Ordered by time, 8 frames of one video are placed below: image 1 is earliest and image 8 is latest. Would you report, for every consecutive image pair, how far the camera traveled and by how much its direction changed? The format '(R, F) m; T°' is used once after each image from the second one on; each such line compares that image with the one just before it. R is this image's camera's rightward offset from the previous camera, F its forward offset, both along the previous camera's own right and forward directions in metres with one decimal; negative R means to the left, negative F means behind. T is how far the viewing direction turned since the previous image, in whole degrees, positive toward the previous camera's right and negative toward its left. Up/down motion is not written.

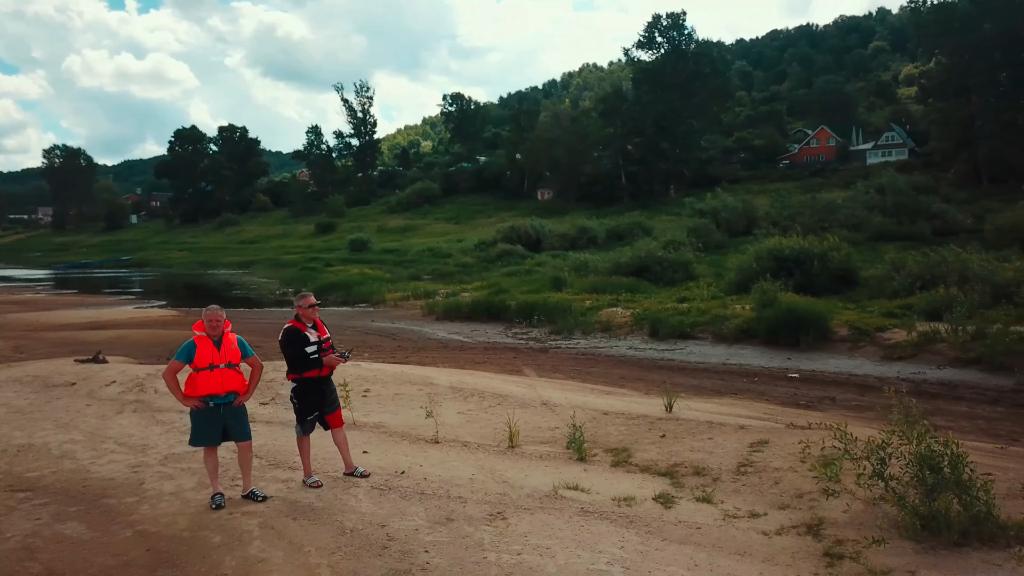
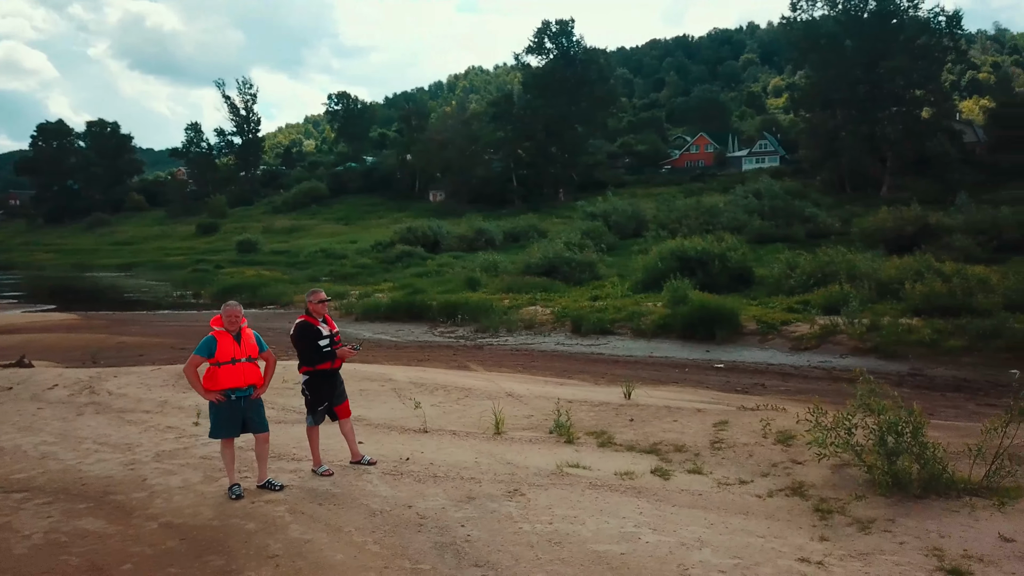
(-1.0, -0.4) m; +8°
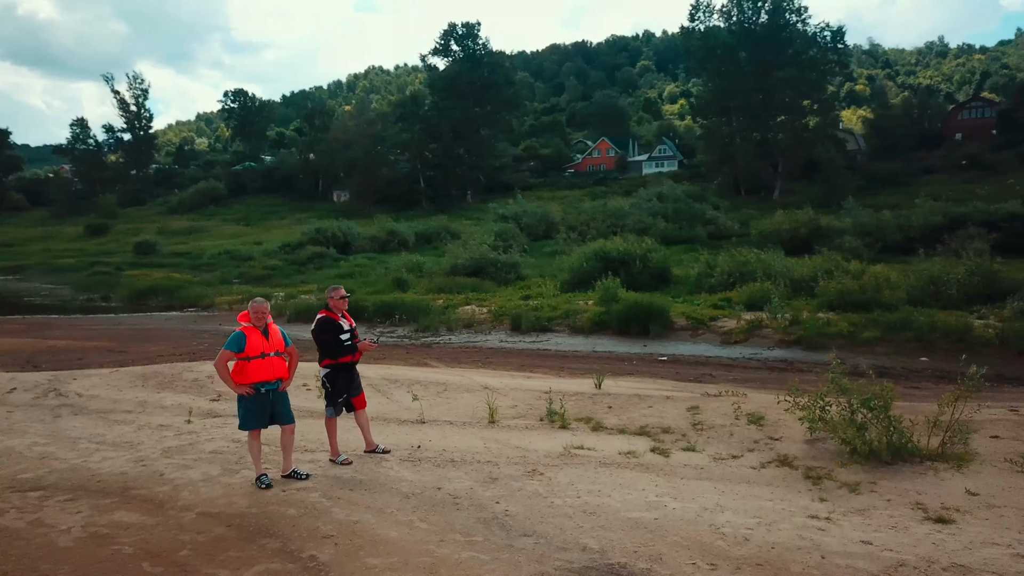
(-0.9, -0.4) m; +7°
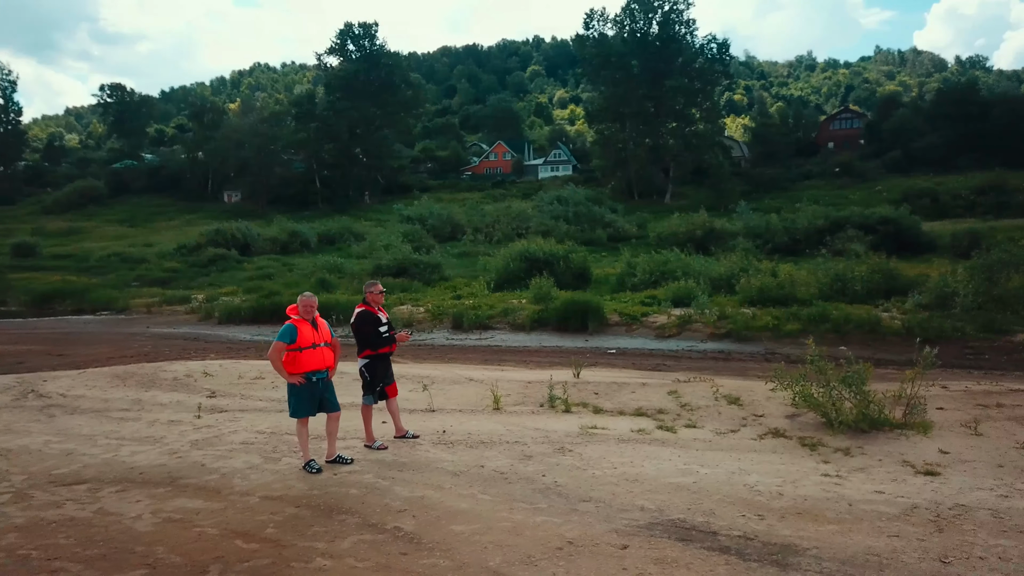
(-1.2, -0.5) m; +8°
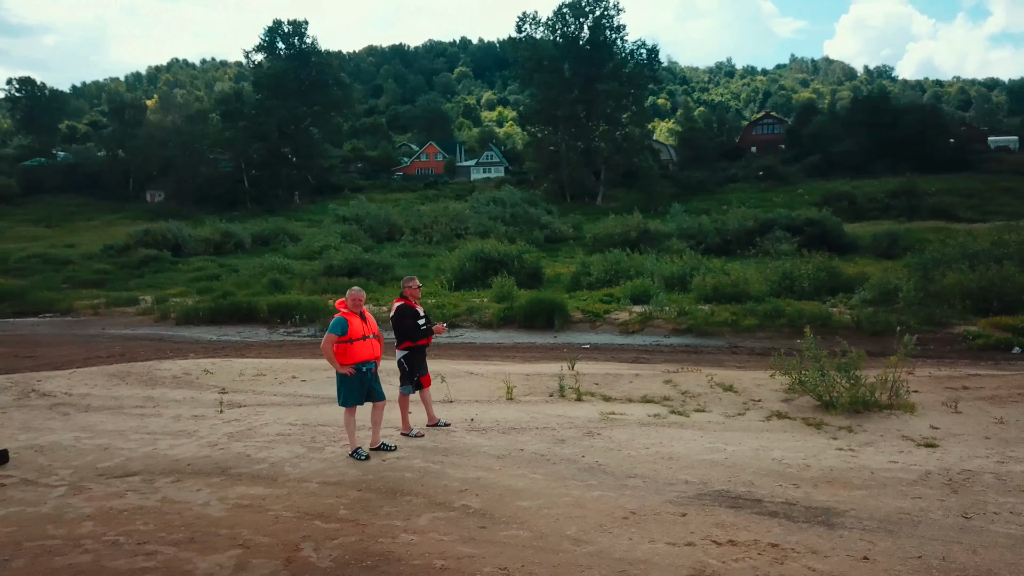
(-1.0, -0.4) m; +5°
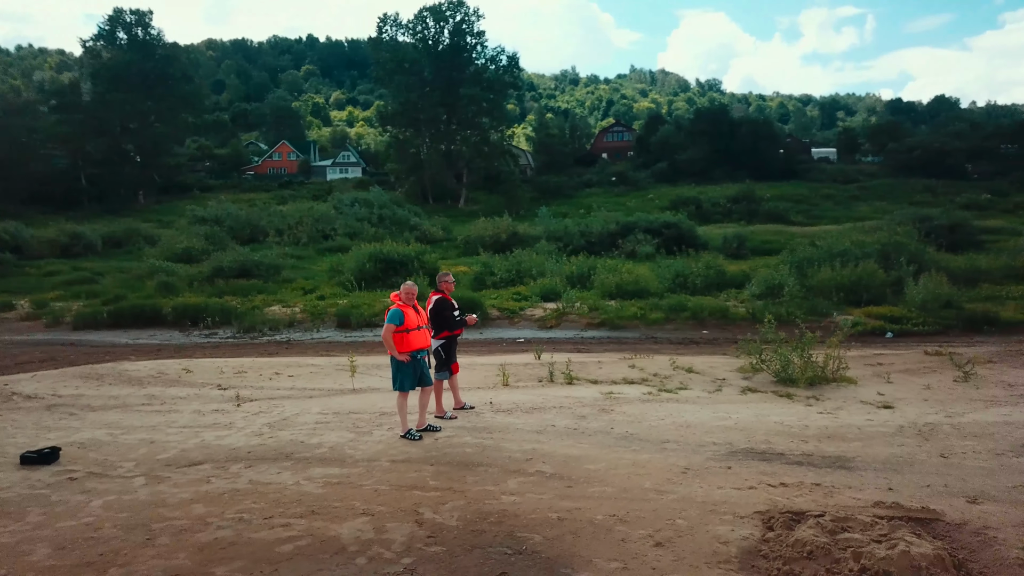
(-1.8, -0.7) m; +11°
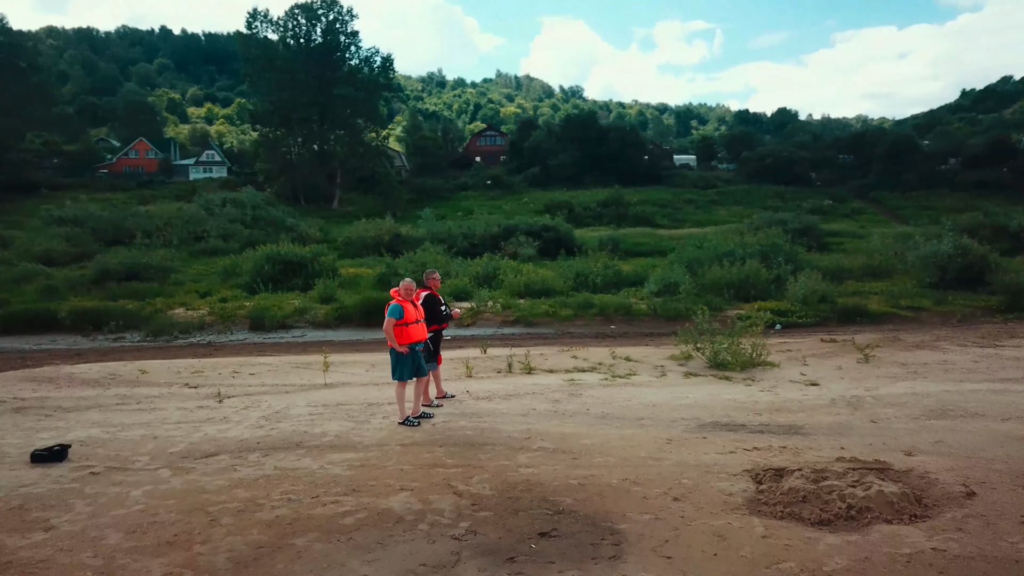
(-1.3, -0.6) m; +9°
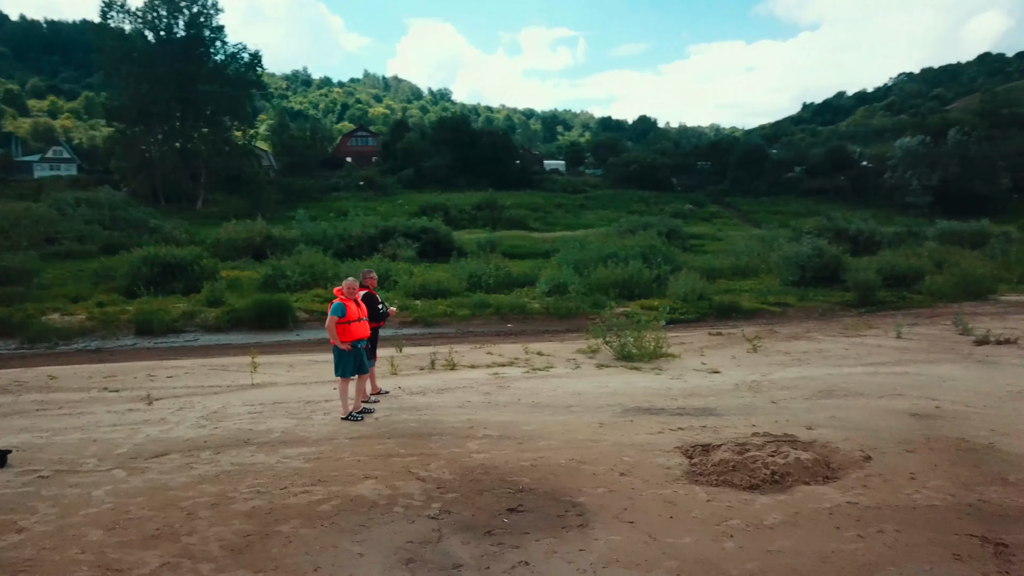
(-0.8, -0.4) m; +9°
